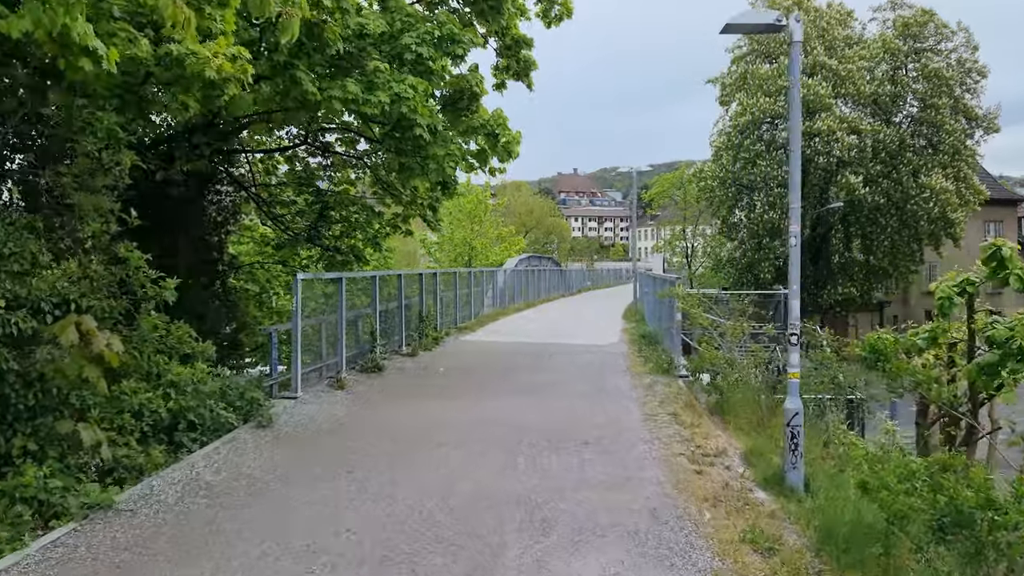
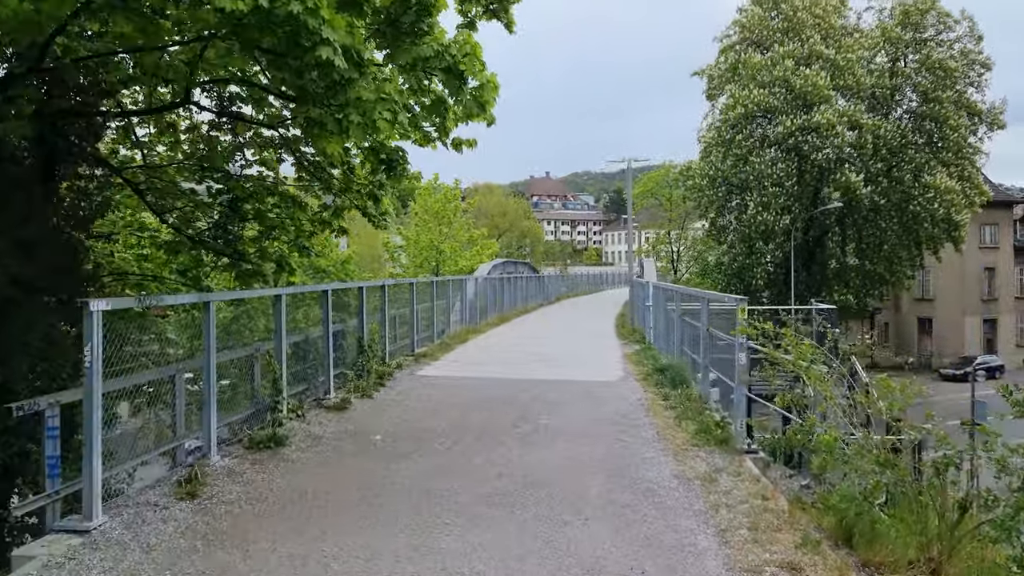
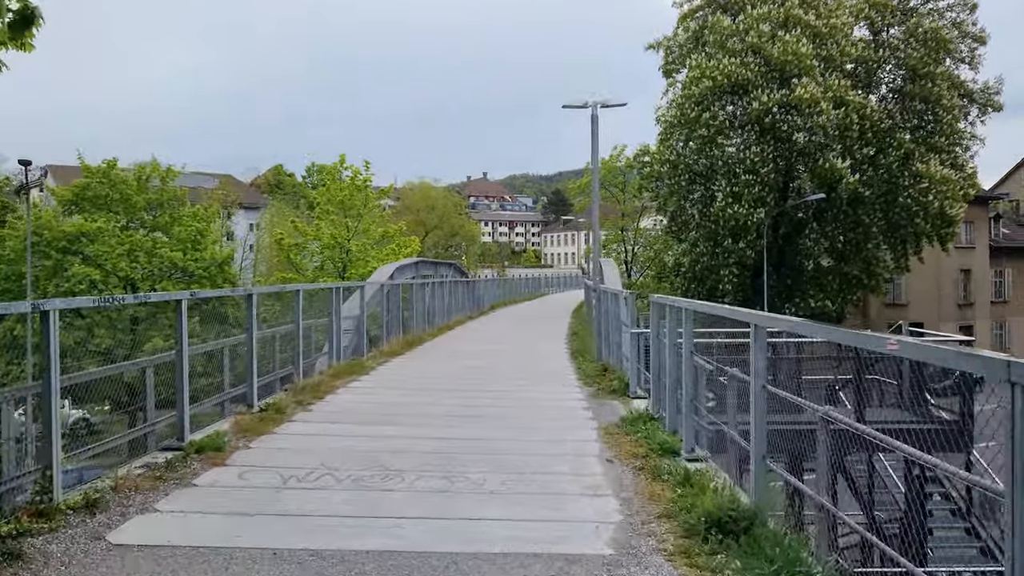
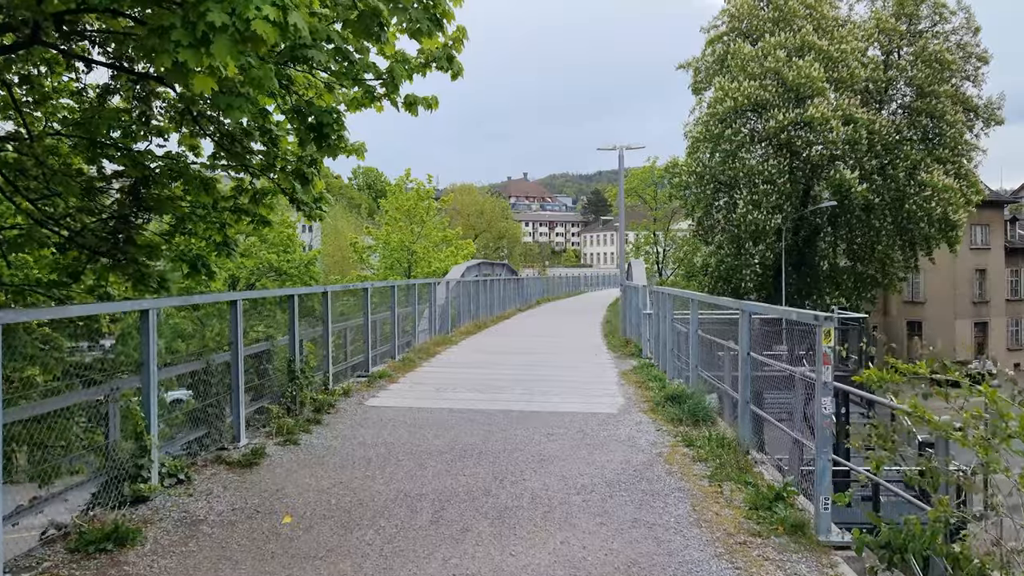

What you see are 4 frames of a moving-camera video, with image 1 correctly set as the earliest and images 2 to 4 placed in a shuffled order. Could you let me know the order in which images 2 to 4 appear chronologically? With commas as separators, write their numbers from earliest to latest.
2, 4, 3
